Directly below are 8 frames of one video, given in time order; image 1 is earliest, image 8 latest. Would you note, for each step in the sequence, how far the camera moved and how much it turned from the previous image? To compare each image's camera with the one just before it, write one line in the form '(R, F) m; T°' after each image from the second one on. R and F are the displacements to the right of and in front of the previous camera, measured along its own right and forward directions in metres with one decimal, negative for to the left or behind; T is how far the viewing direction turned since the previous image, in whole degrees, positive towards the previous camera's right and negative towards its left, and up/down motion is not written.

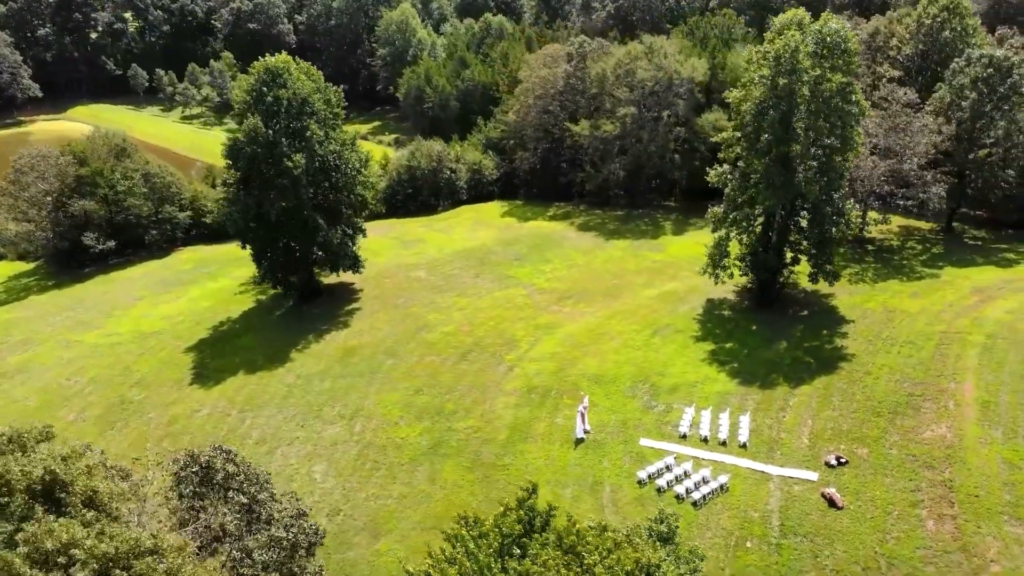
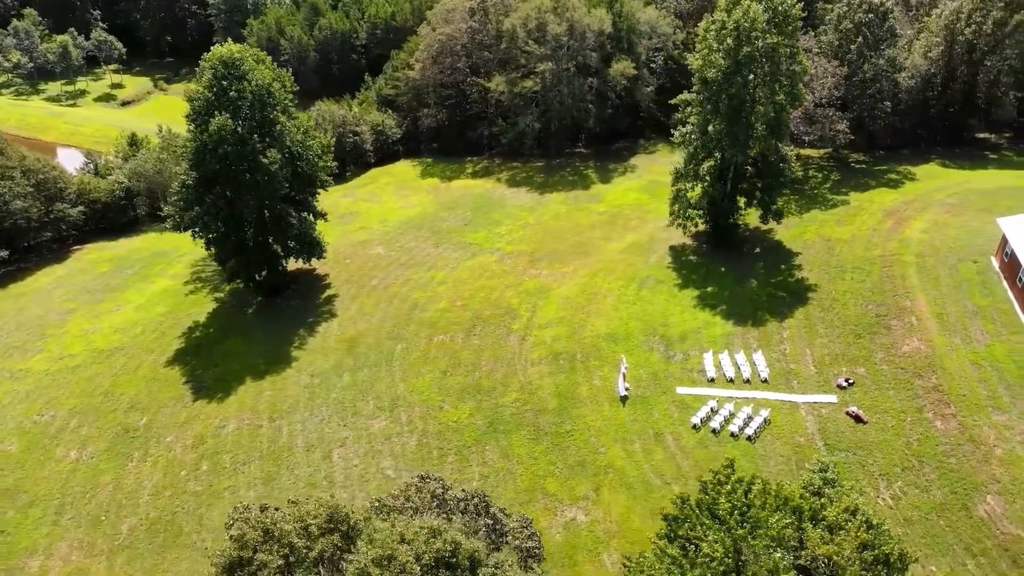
(-7.9, -0.7) m; +13°
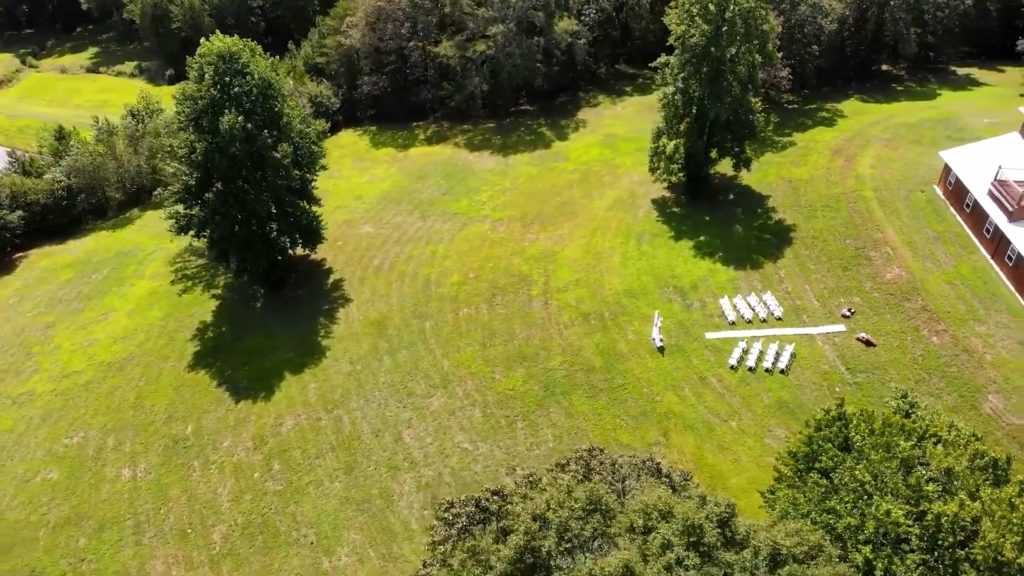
(-6.8, -1.2) m; +9°
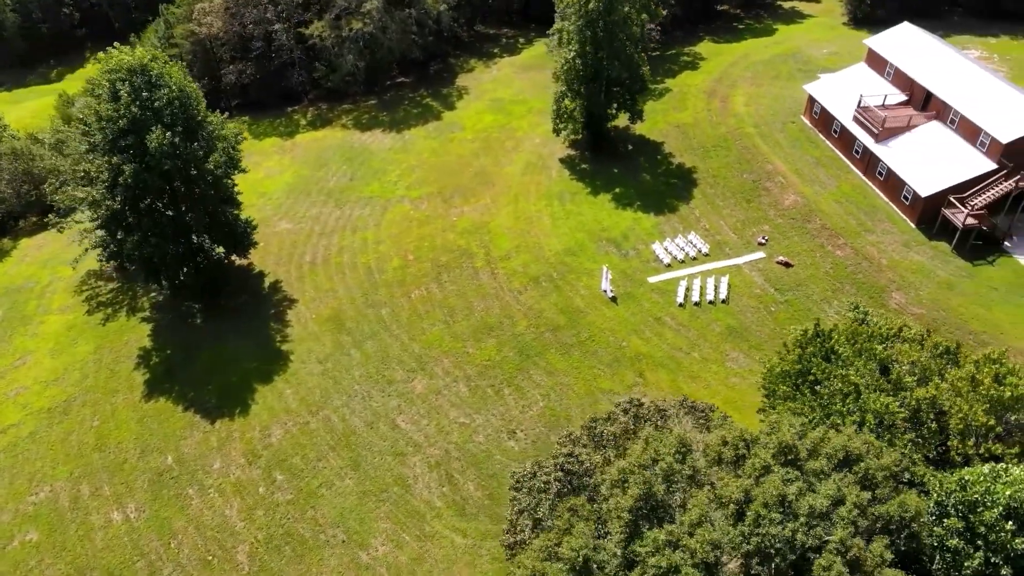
(-5.4, -1.1) m; +12°
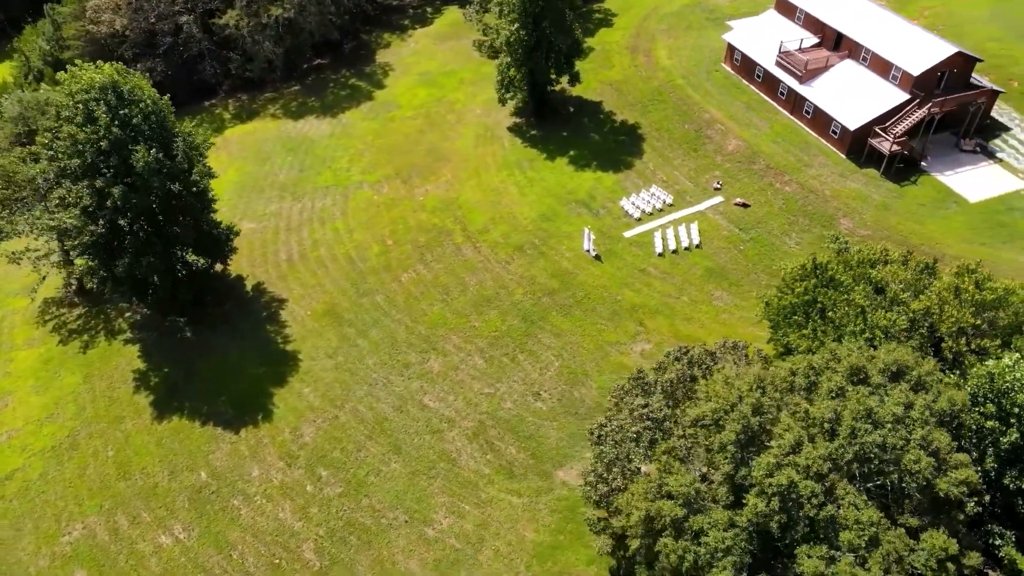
(-5.5, -1.3) m; +9°
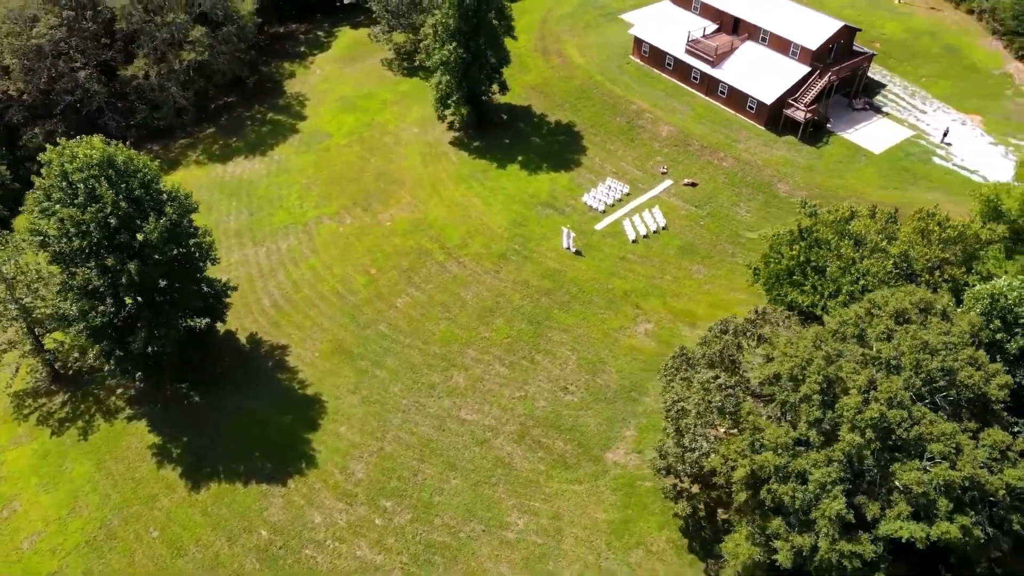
(-7.1, -1.4) m; +11°
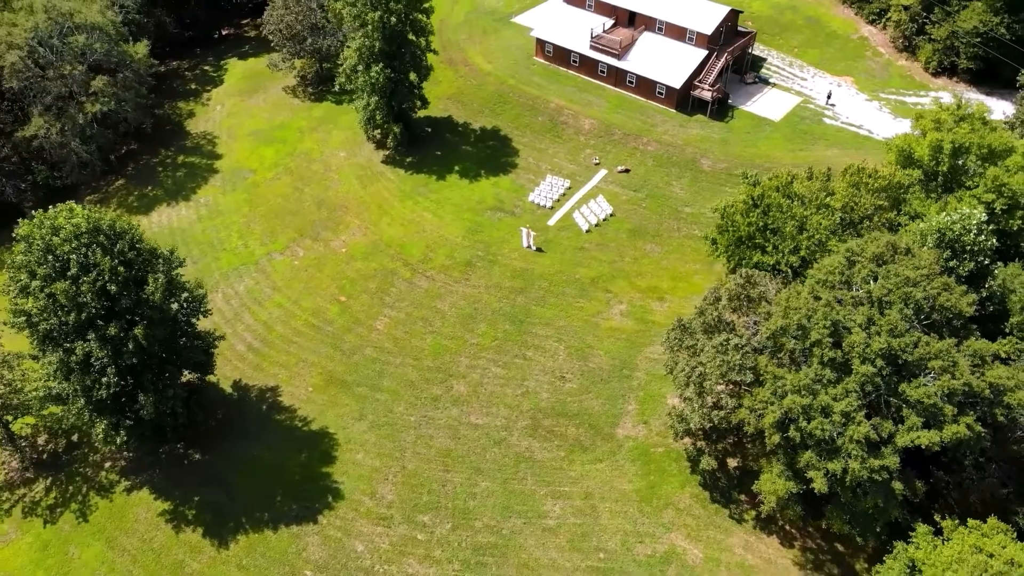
(-5.8, -1.1) m; +10°
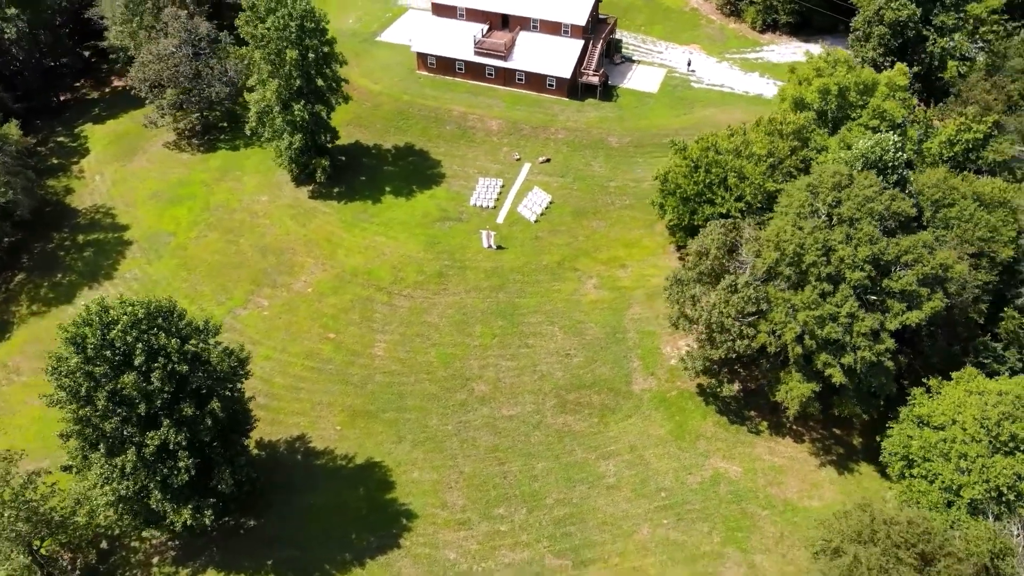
(-9.6, -1.5) m; +14°
